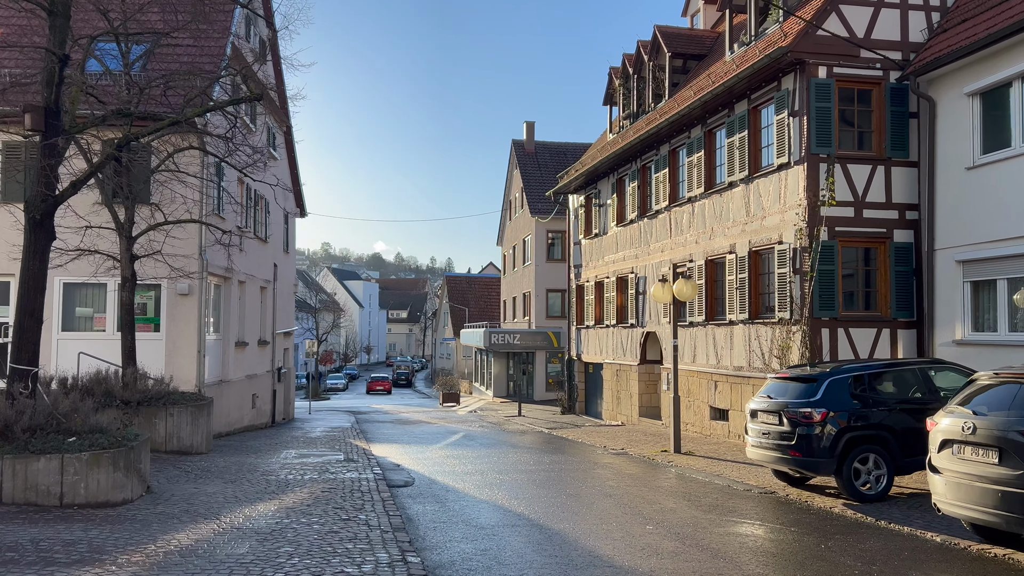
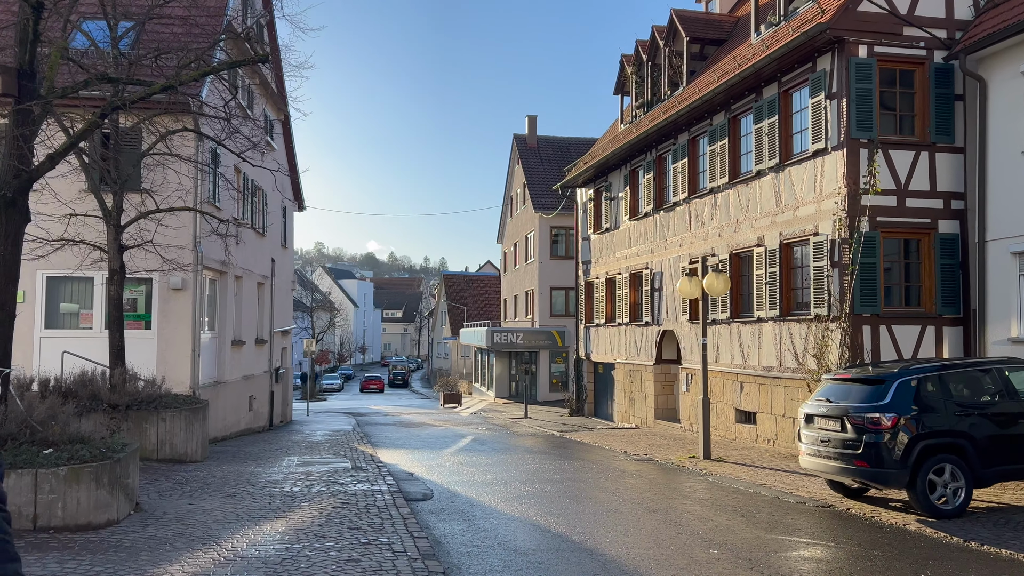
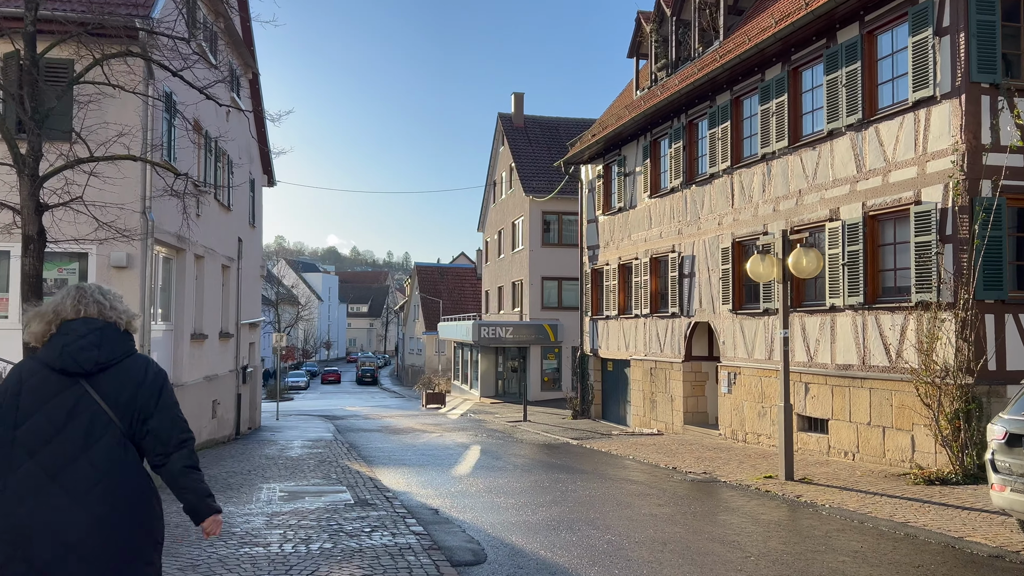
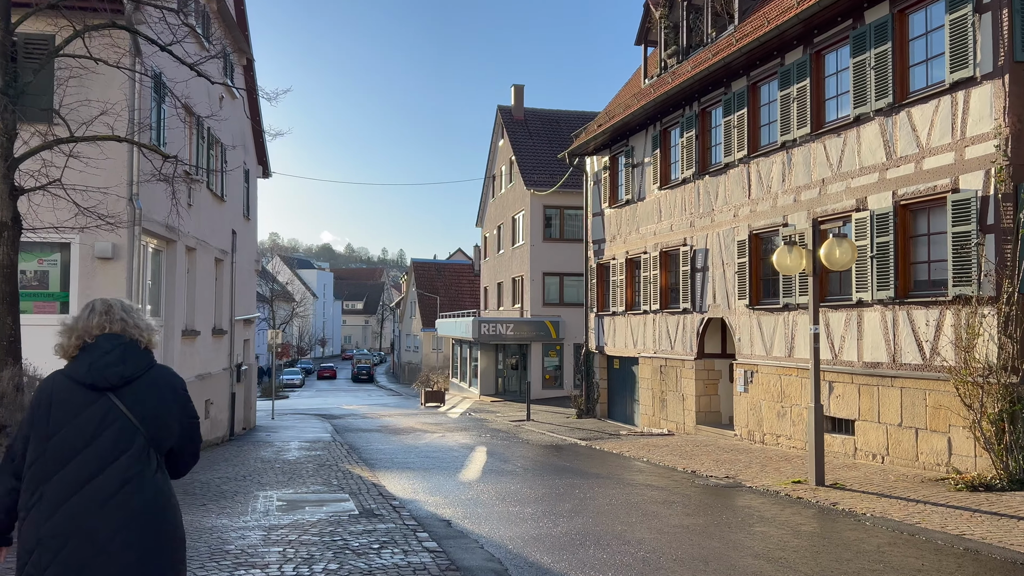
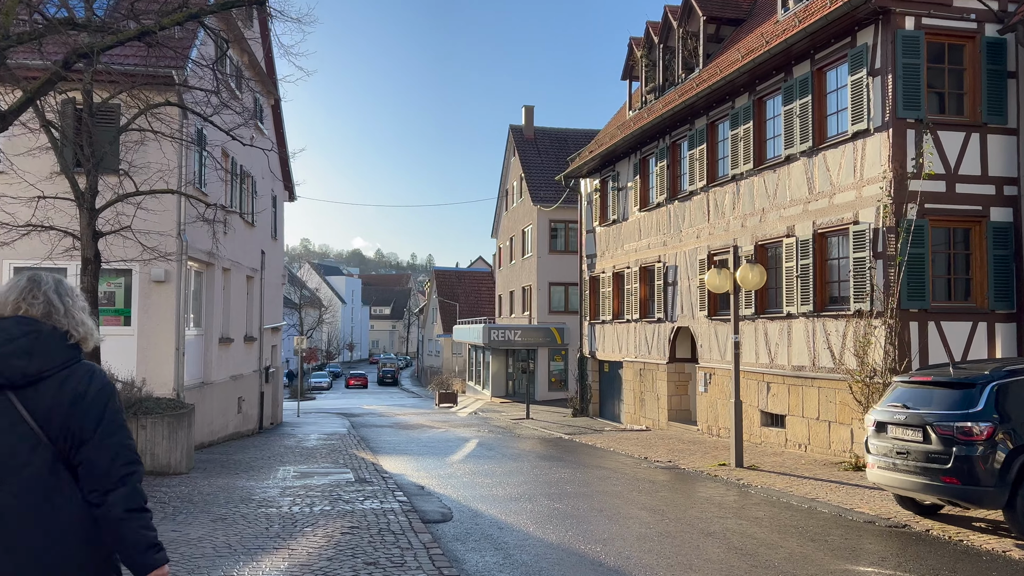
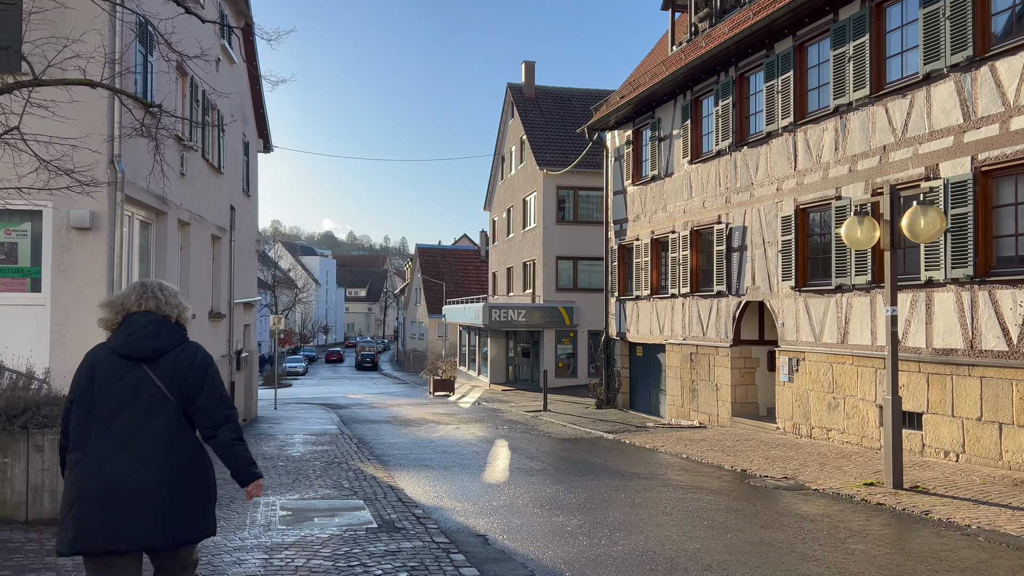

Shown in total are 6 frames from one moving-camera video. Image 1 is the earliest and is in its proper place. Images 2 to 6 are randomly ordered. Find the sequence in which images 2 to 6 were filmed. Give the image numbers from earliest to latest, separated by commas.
2, 5, 3, 4, 6
